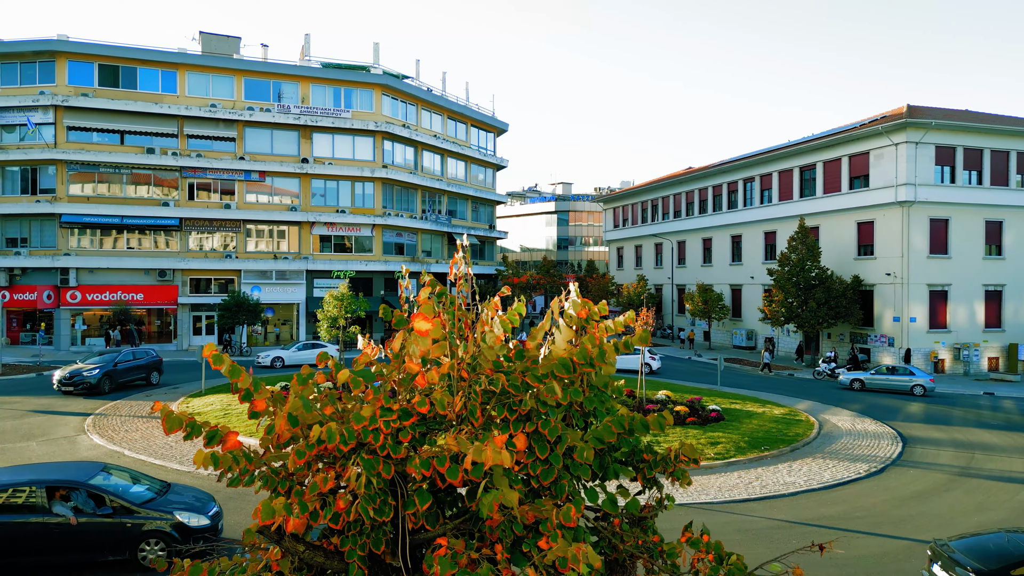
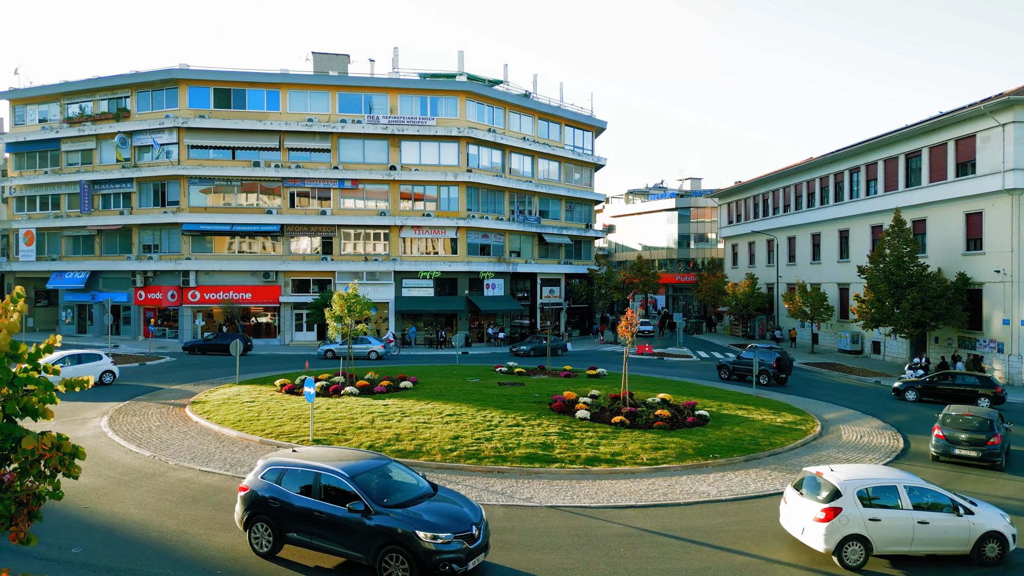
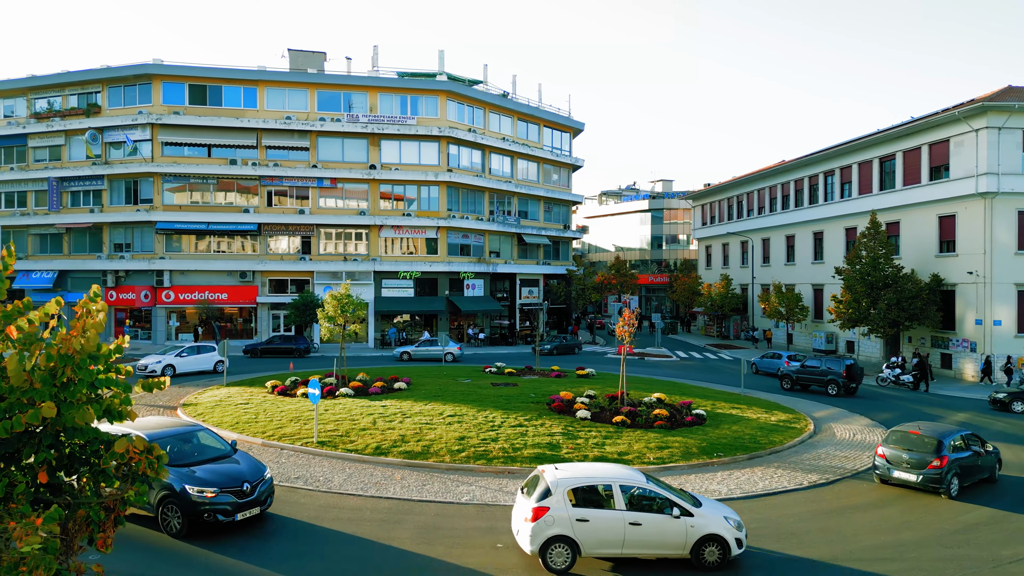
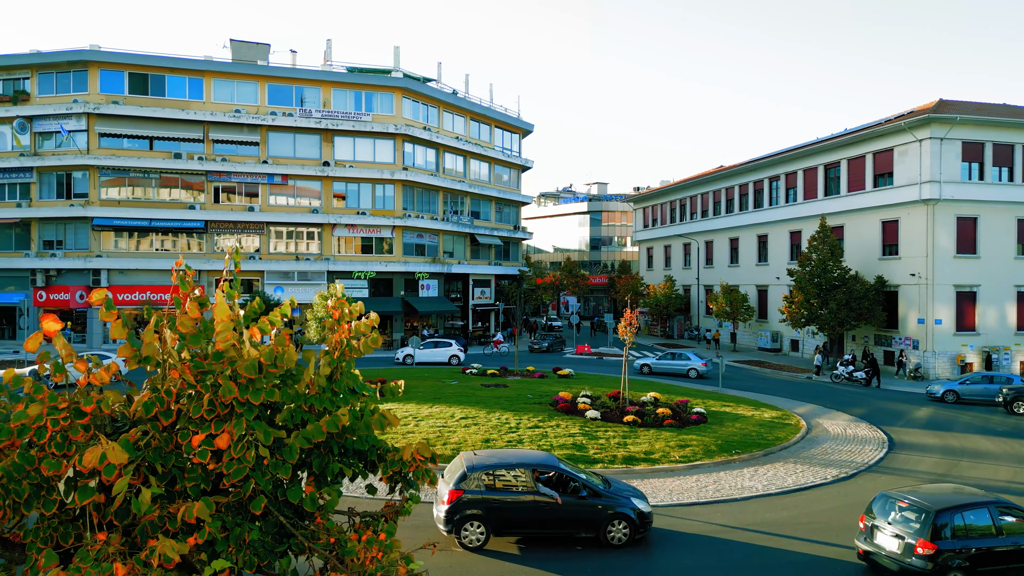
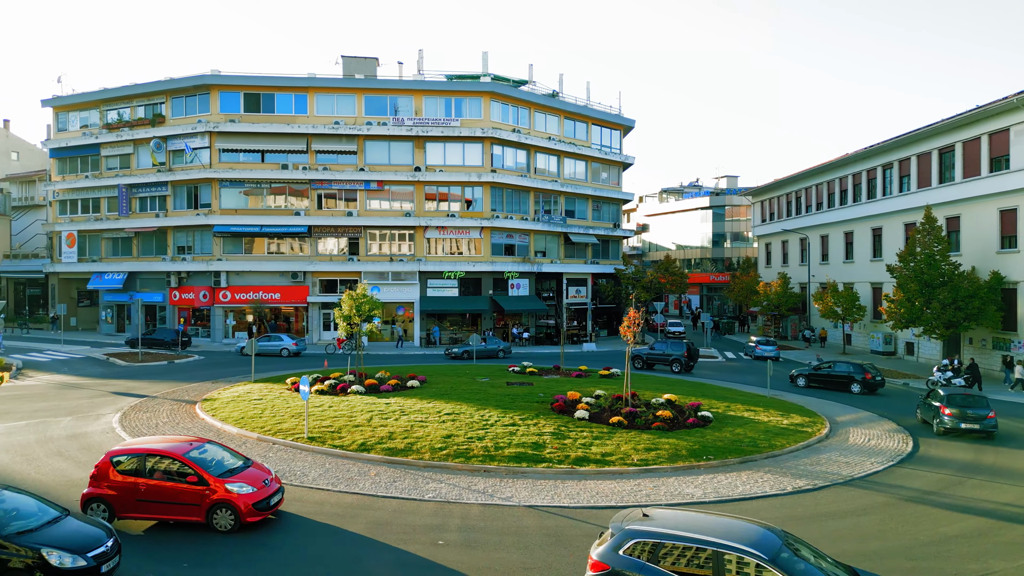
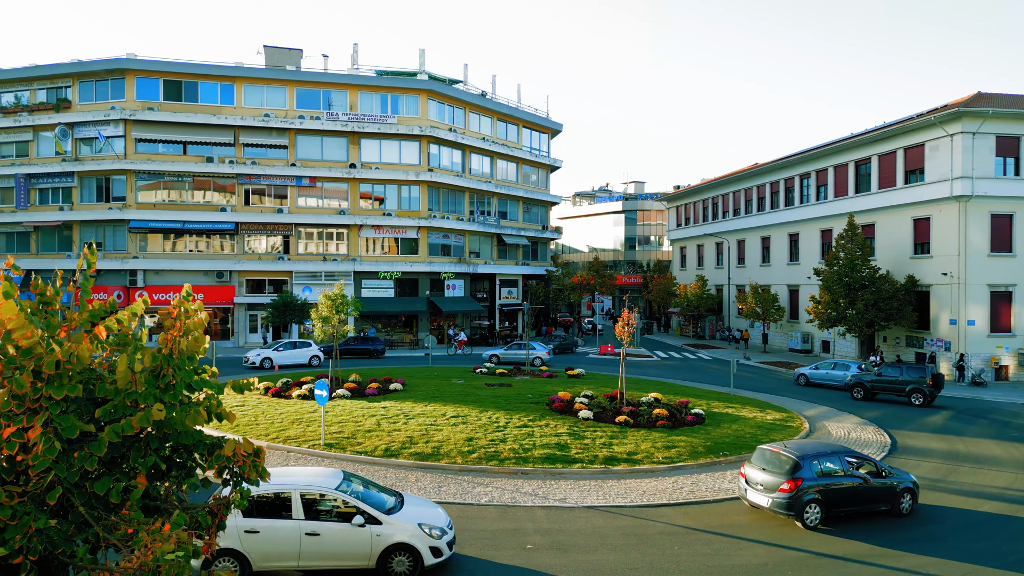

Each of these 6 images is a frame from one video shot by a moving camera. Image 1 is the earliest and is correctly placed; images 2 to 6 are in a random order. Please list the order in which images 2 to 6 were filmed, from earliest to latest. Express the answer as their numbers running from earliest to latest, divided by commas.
4, 6, 3, 2, 5
